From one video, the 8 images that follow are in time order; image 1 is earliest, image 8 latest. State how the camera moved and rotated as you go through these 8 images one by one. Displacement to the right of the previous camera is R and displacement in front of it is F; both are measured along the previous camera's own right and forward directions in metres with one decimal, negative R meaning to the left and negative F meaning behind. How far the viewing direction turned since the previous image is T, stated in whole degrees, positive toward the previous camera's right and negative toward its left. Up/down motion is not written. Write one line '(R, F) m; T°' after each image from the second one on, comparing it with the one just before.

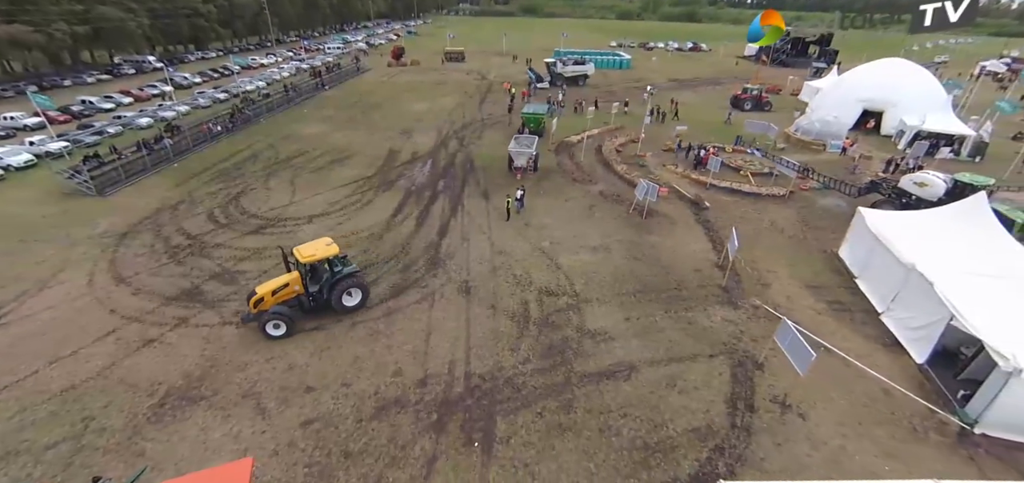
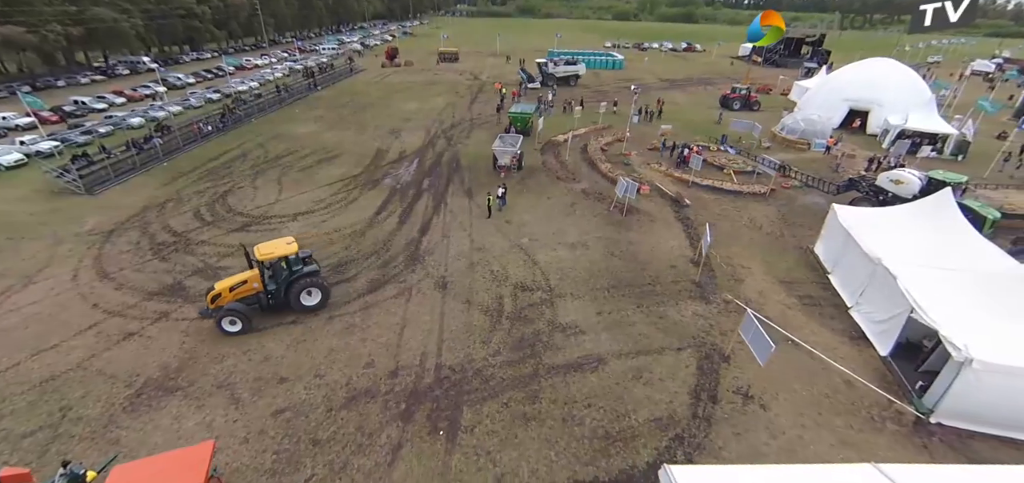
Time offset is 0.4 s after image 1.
(+0.7, -0.2) m; 0°
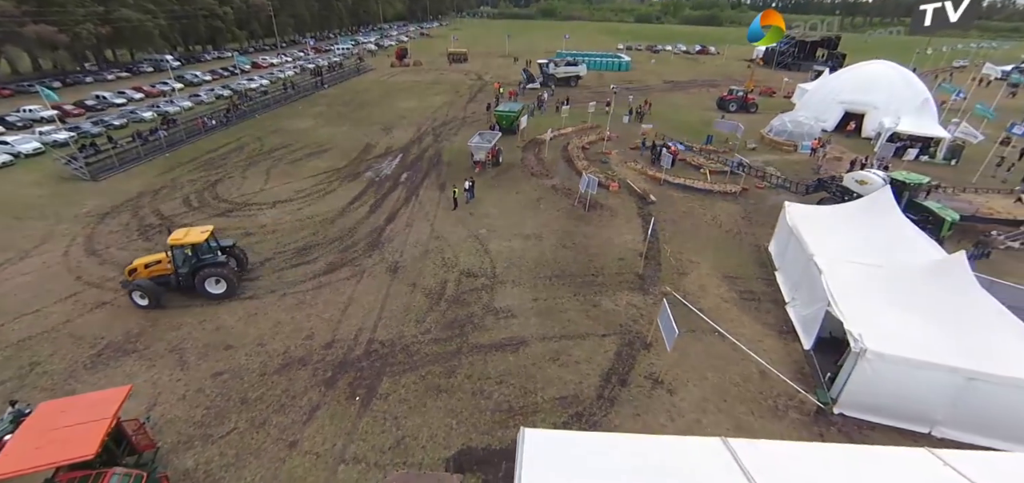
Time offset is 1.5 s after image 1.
(+2.3, -0.5) m; -3°
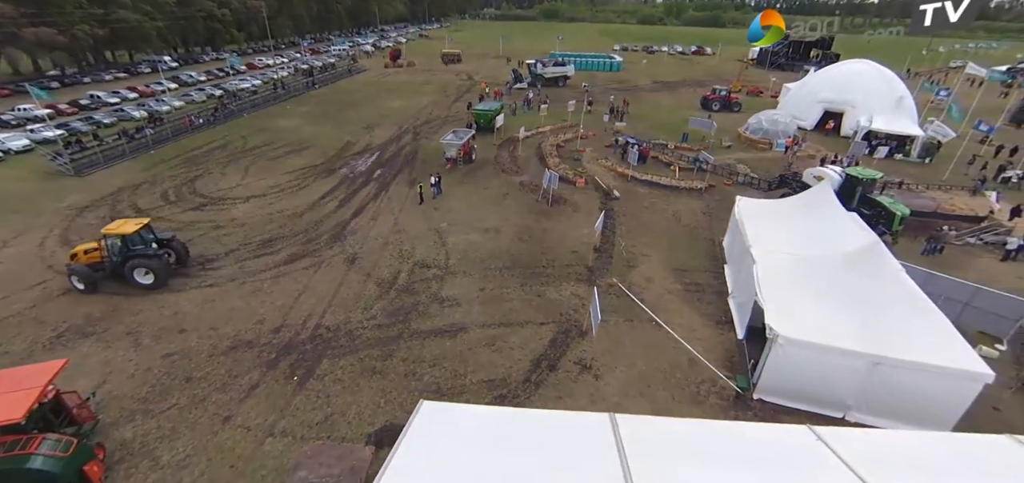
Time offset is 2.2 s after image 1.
(+1.8, -0.4) m; -1°
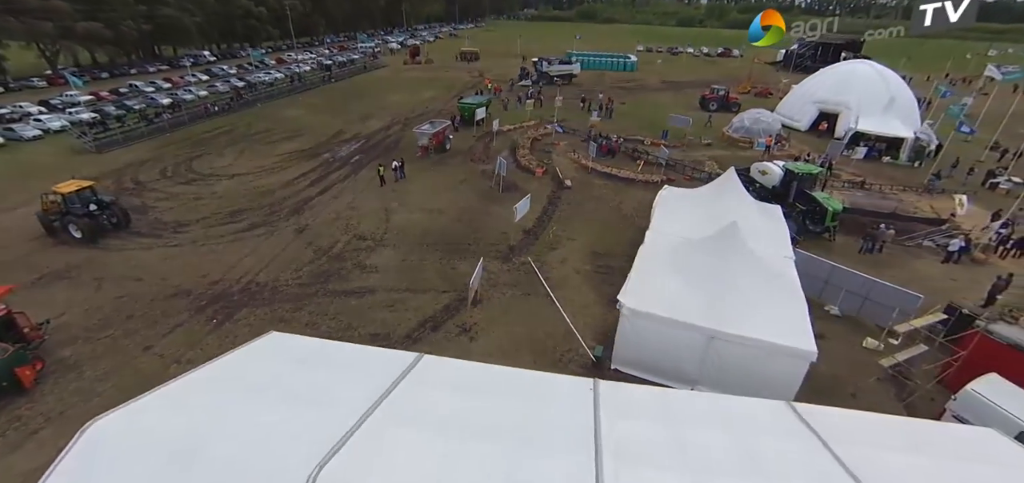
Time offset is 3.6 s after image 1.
(+3.8, -0.8) m; -5°
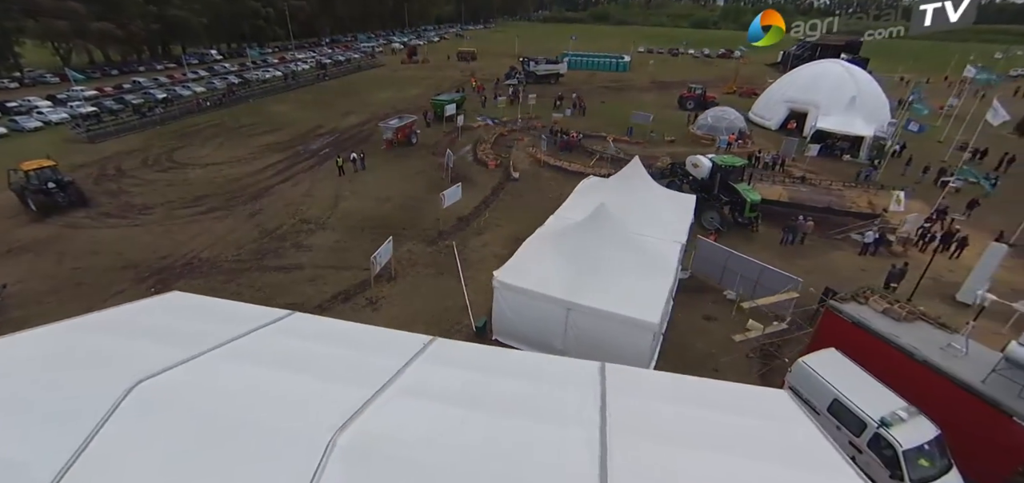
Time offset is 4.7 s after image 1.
(+3.2, -0.8) m; -2°
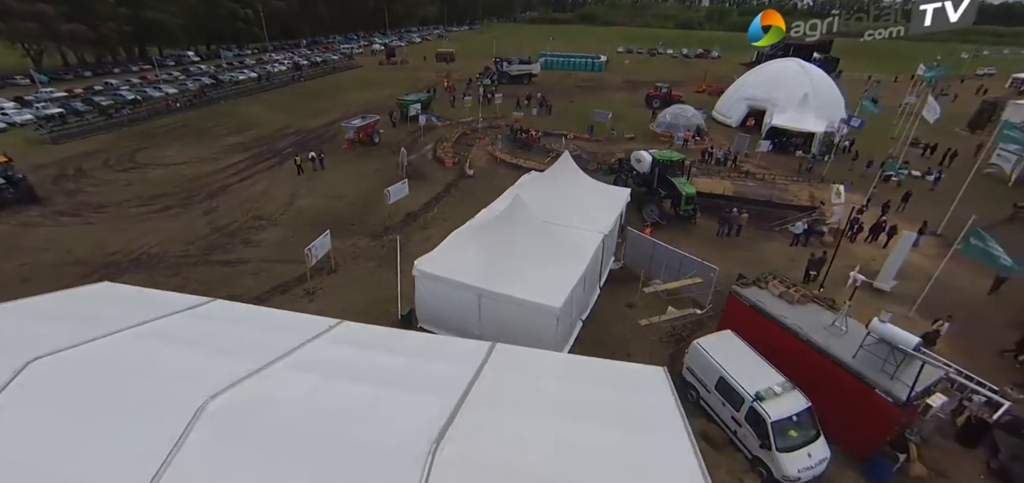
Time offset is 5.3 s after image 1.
(+1.8, -0.4) m; +1°
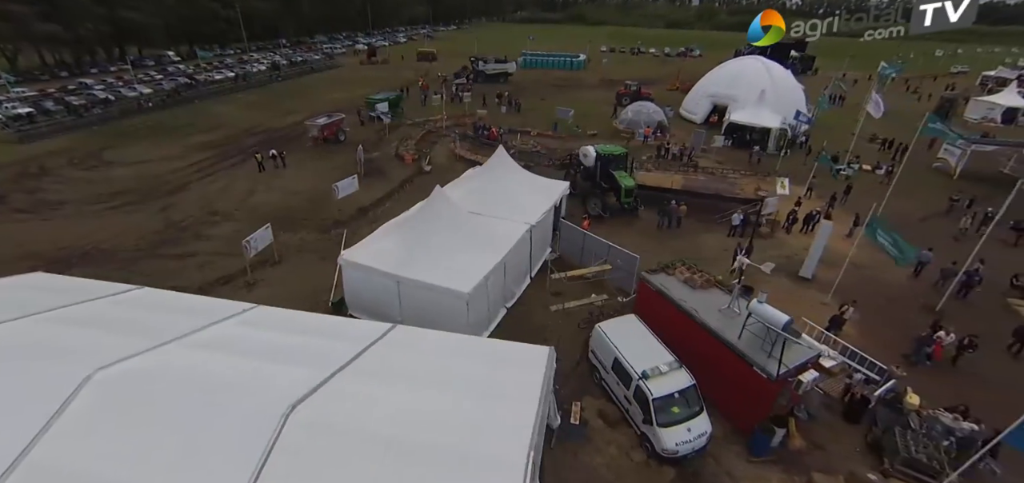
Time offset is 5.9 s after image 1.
(+1.9, -0.4) m; 0°
